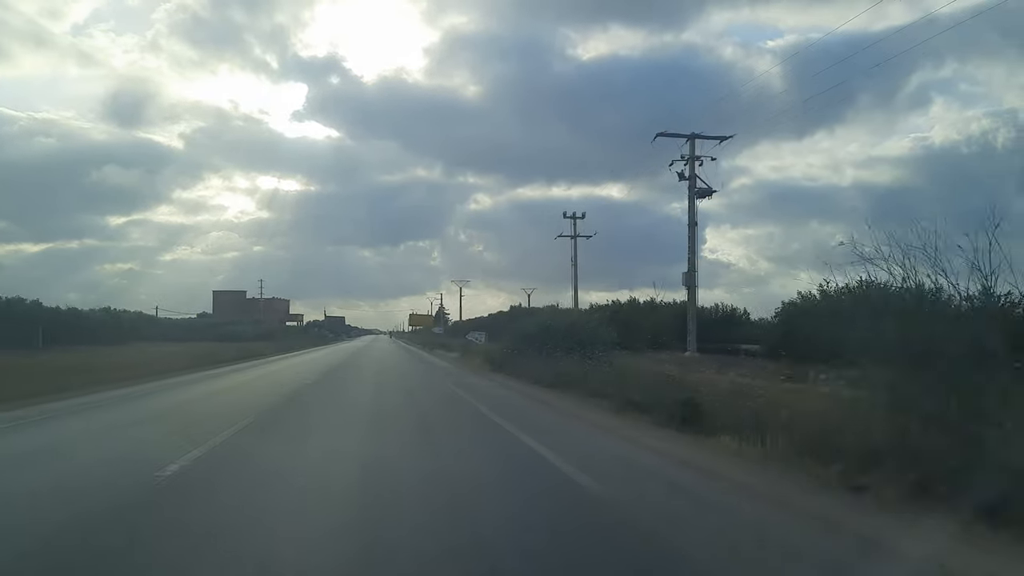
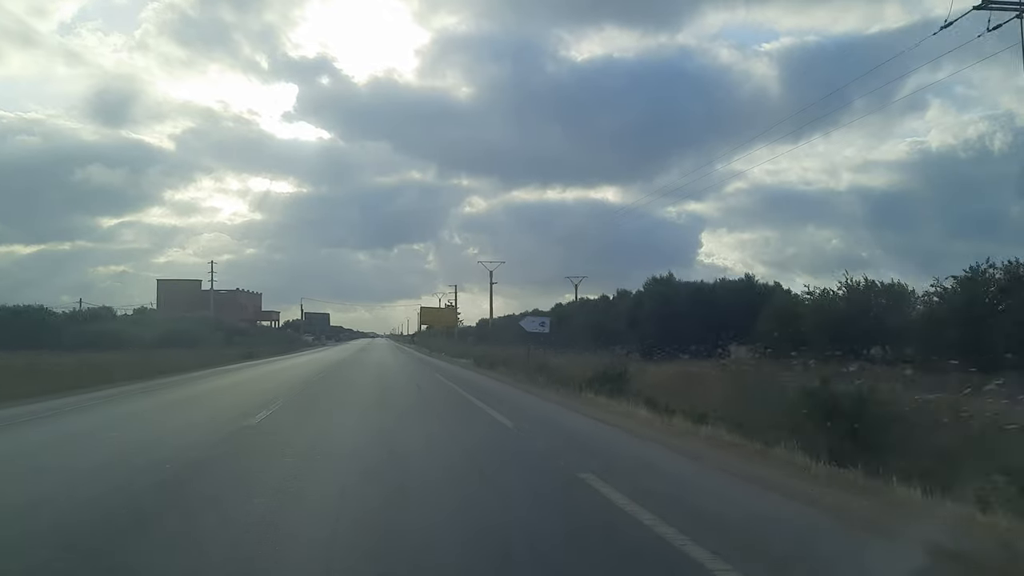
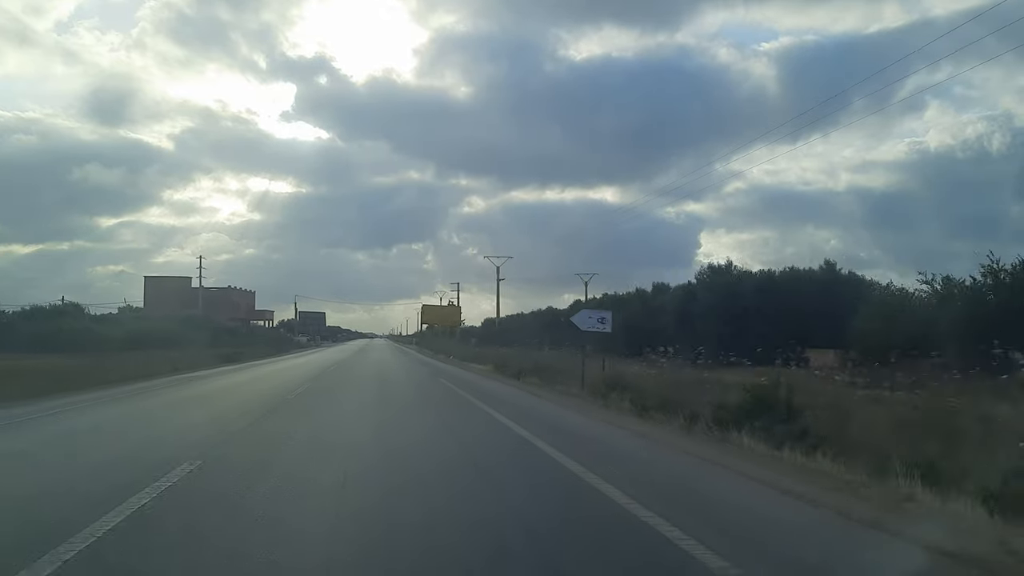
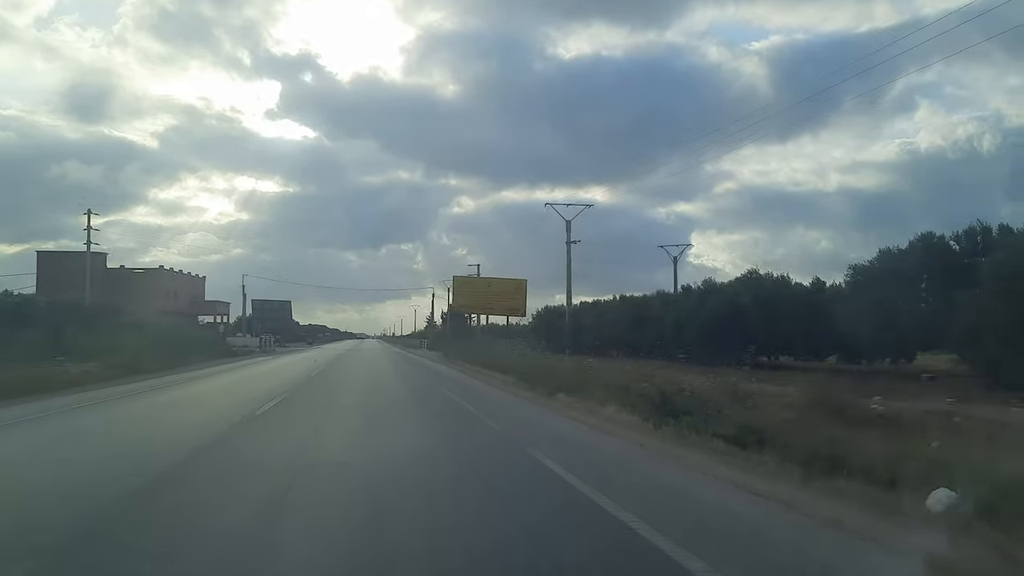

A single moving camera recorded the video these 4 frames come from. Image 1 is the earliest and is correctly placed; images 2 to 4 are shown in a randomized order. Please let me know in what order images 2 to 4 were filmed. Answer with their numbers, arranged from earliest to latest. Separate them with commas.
2, 3, 4
